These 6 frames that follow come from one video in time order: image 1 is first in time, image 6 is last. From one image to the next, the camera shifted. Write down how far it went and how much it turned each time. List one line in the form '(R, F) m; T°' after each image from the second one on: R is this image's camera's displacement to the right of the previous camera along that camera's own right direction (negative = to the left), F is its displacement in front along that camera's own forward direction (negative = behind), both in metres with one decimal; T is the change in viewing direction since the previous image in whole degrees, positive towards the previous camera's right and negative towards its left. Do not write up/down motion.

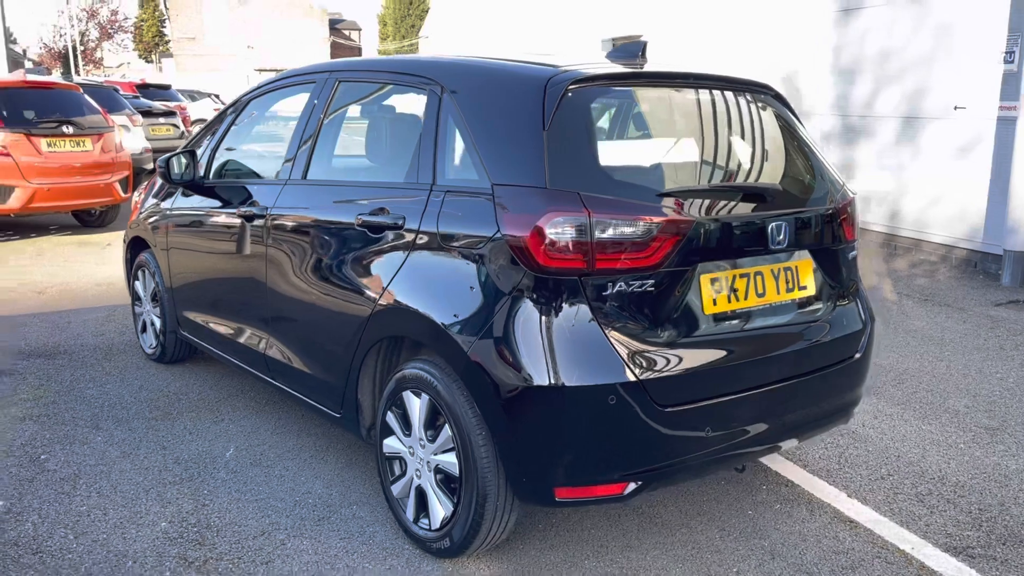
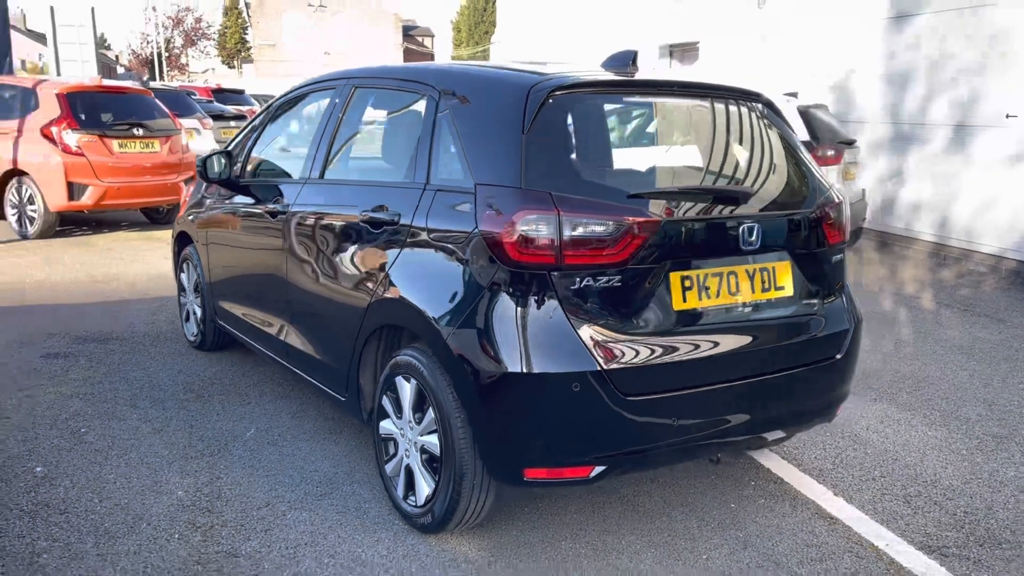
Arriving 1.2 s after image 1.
(+0.3, -0.2) m; -4°
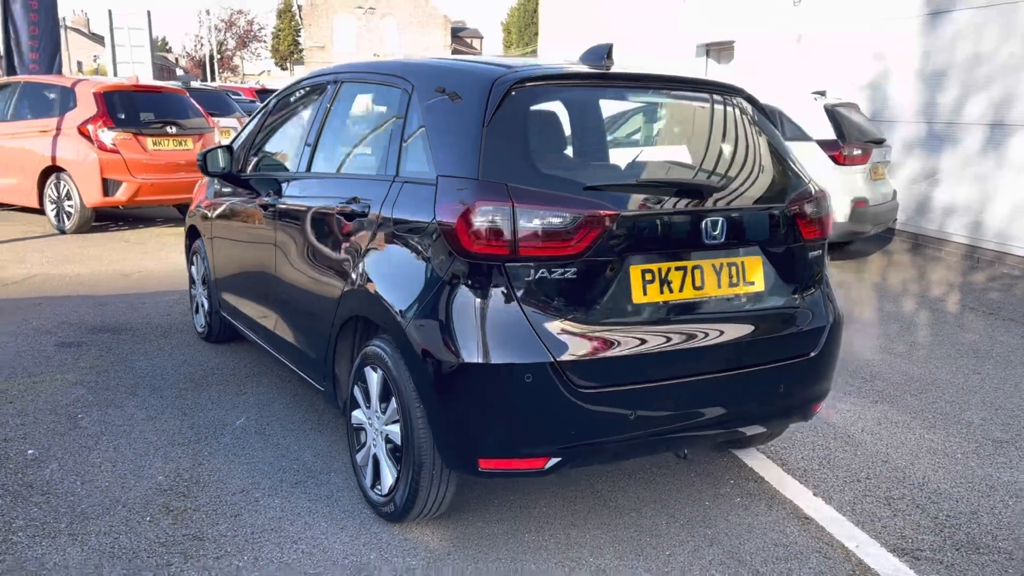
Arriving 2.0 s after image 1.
(+0.3, 0.0) m; -3°
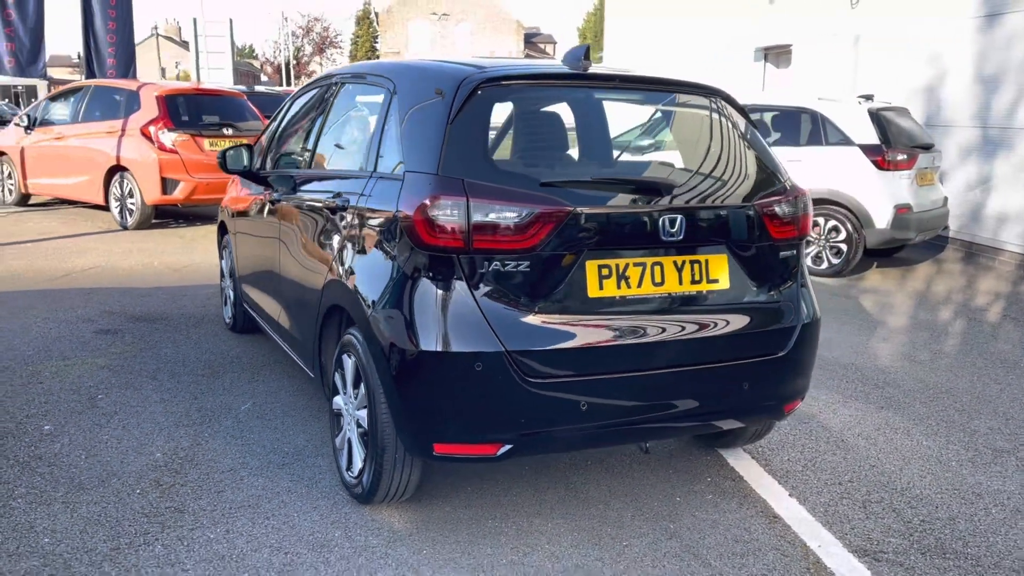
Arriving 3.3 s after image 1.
(+0.4, -0.1) m; -5°
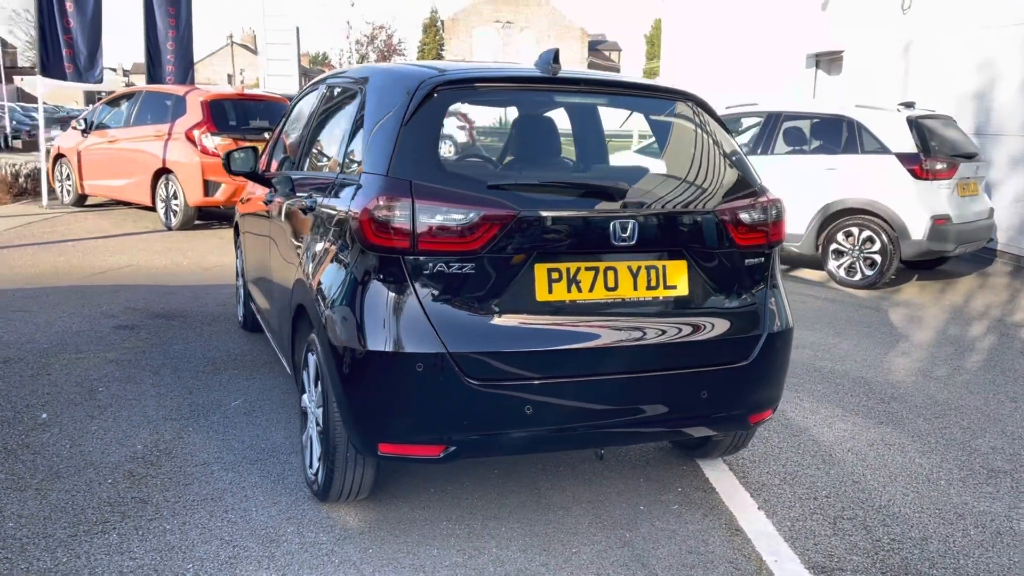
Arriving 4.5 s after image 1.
(+0.4, 0.0) m; -4°
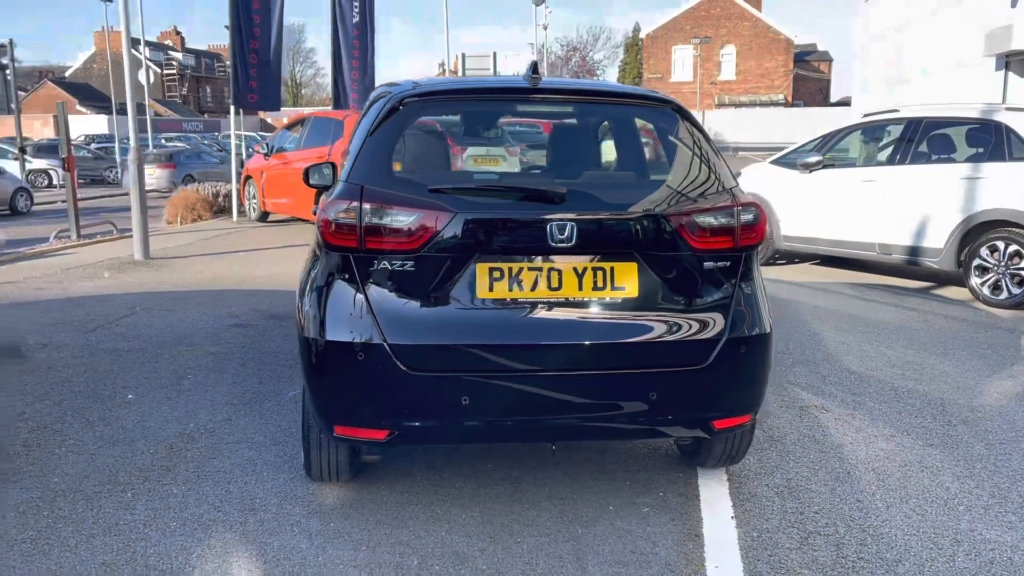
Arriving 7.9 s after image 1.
(+0.9, -0.1) m; -13°
